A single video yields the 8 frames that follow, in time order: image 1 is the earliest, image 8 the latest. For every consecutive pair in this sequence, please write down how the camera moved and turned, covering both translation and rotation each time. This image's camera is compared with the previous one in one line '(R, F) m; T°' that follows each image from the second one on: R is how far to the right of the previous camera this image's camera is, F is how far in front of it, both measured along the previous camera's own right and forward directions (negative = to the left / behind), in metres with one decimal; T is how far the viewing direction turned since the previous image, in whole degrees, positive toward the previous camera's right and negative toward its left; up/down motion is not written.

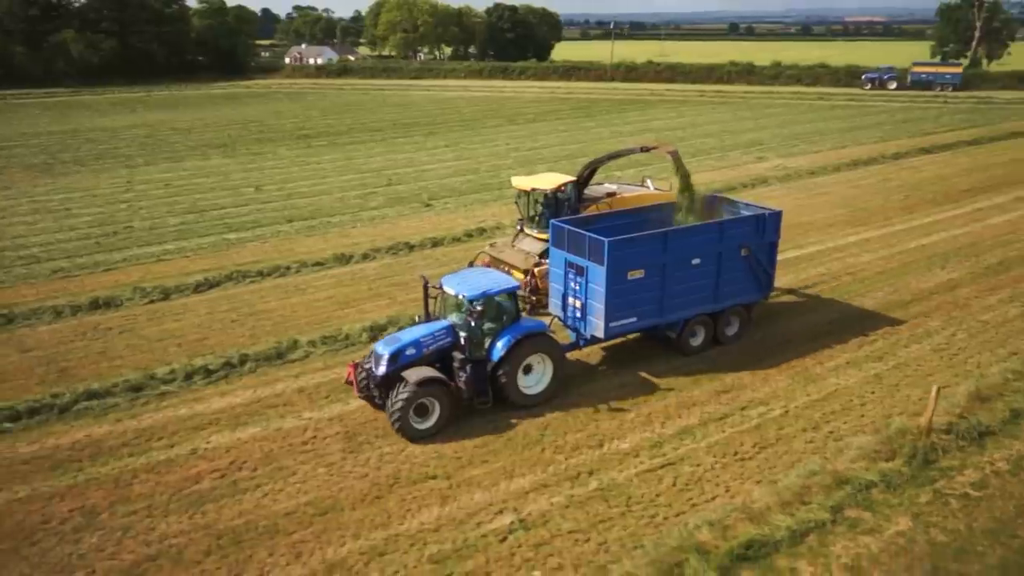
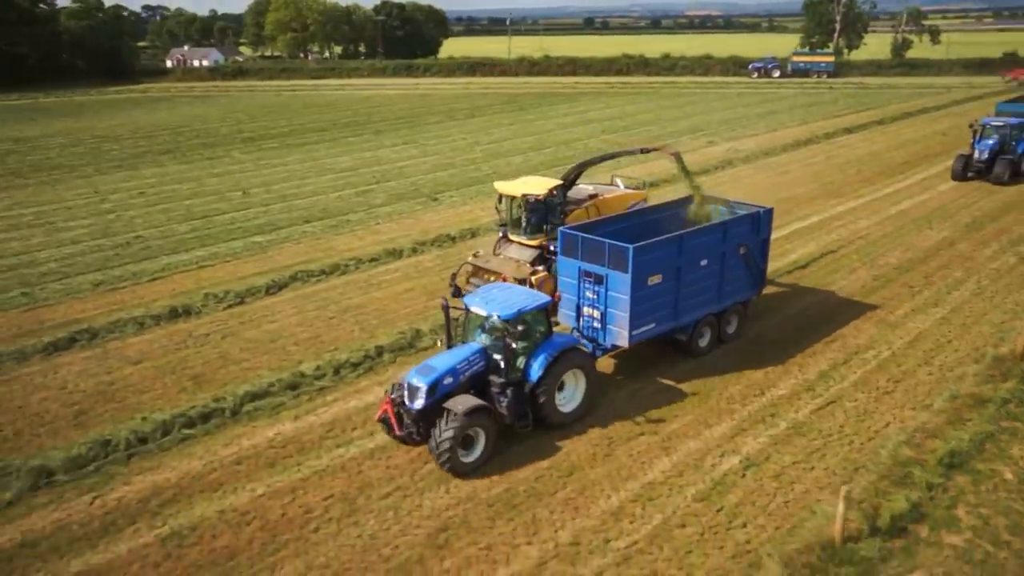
(-4.3, -0.5) m; +10°
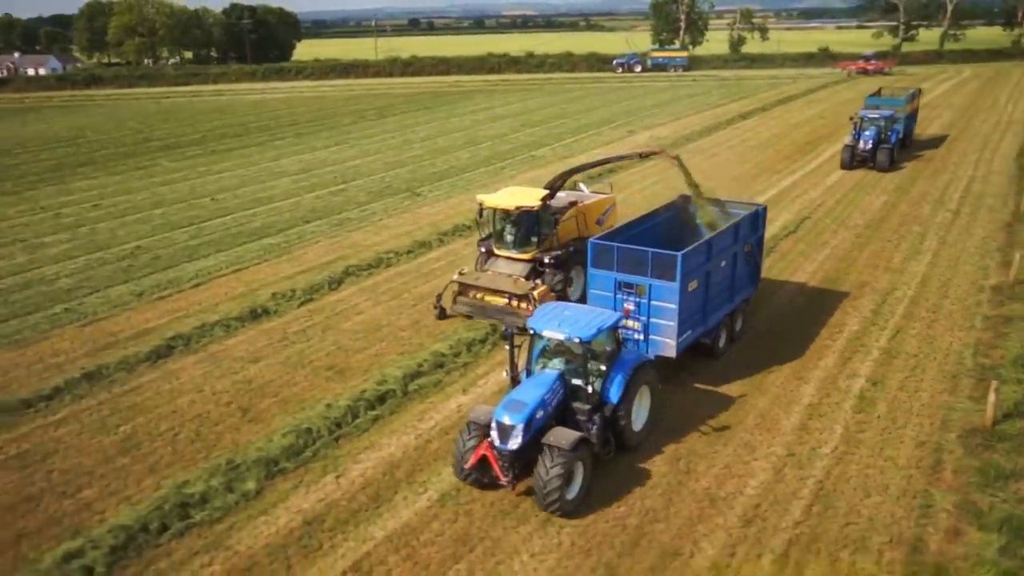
(-4.8, -0.6) m; +12°
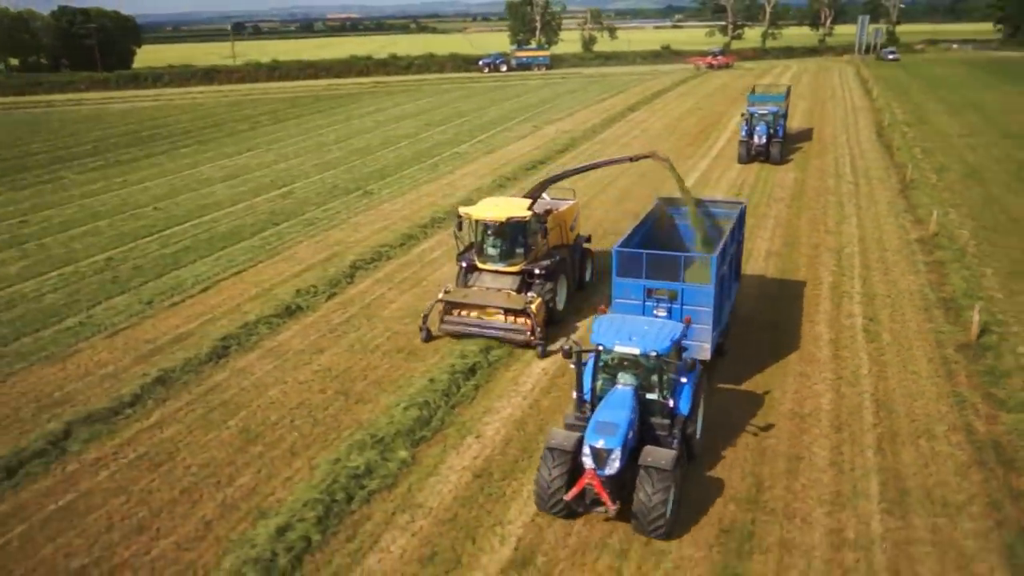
(-3.7, -0.8) m; +12°
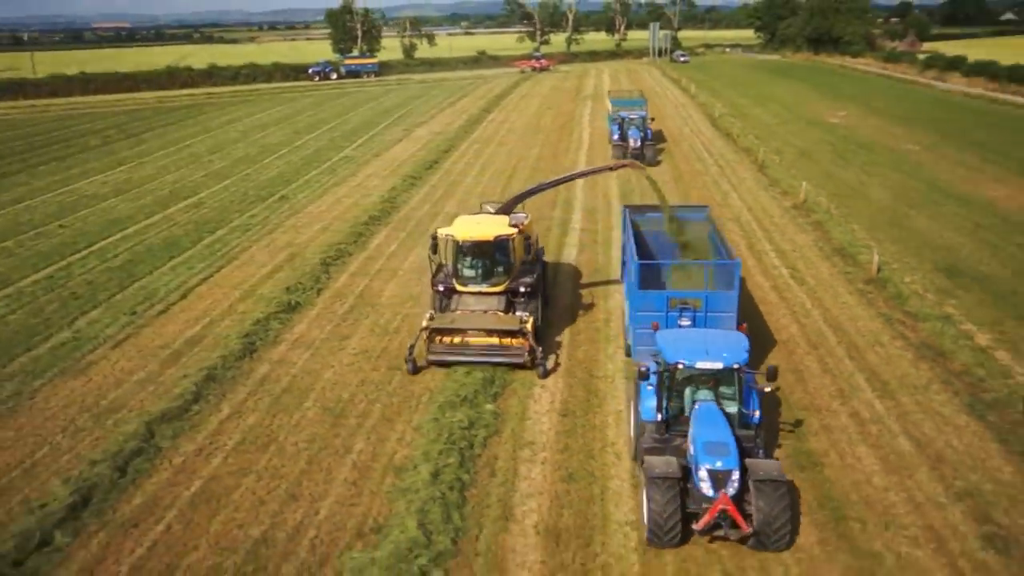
(-3.9, -1.1) m; +15°
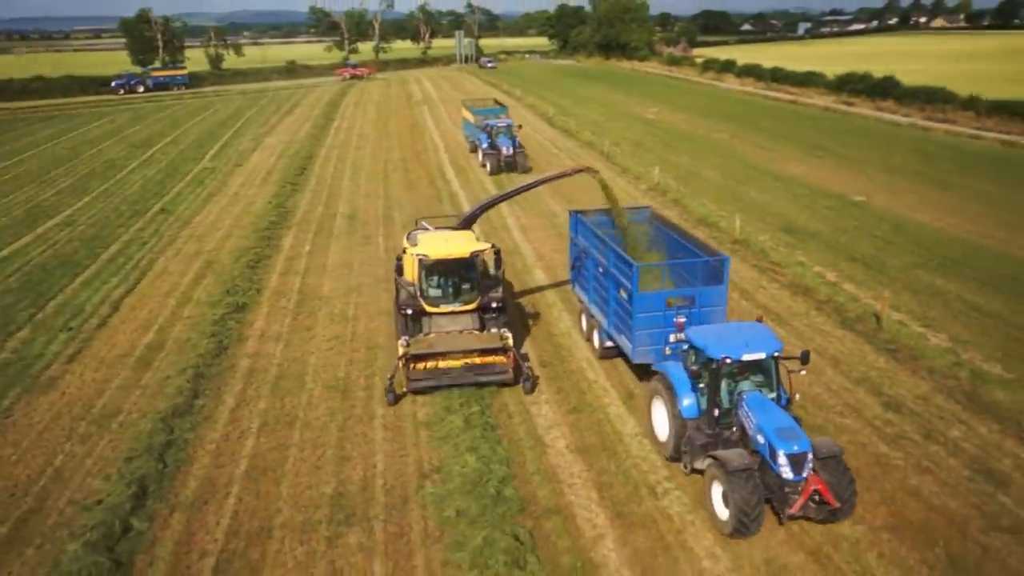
(-3.0, -1.3) m; +15°
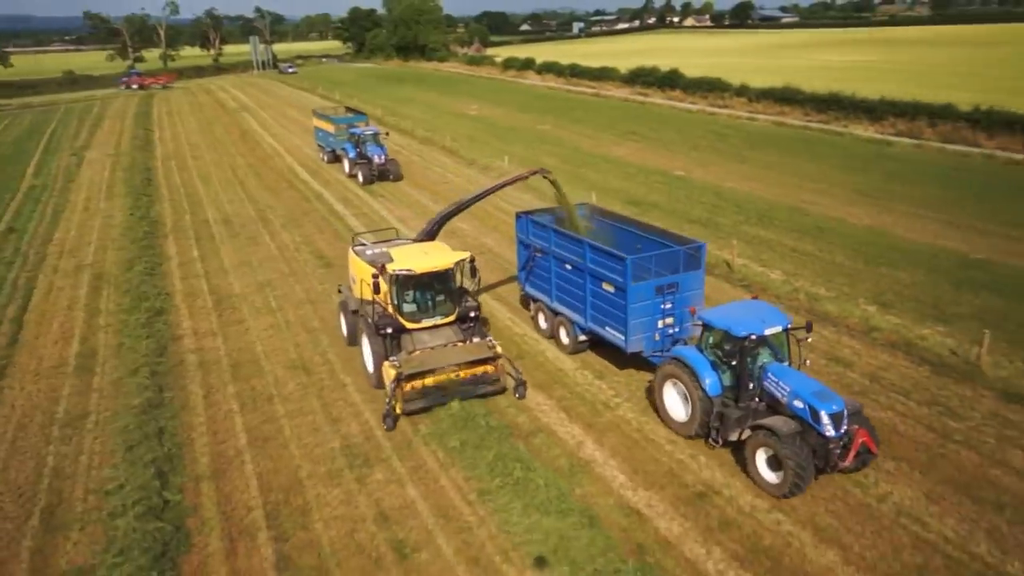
(-2.6, -1.6) m; +15°
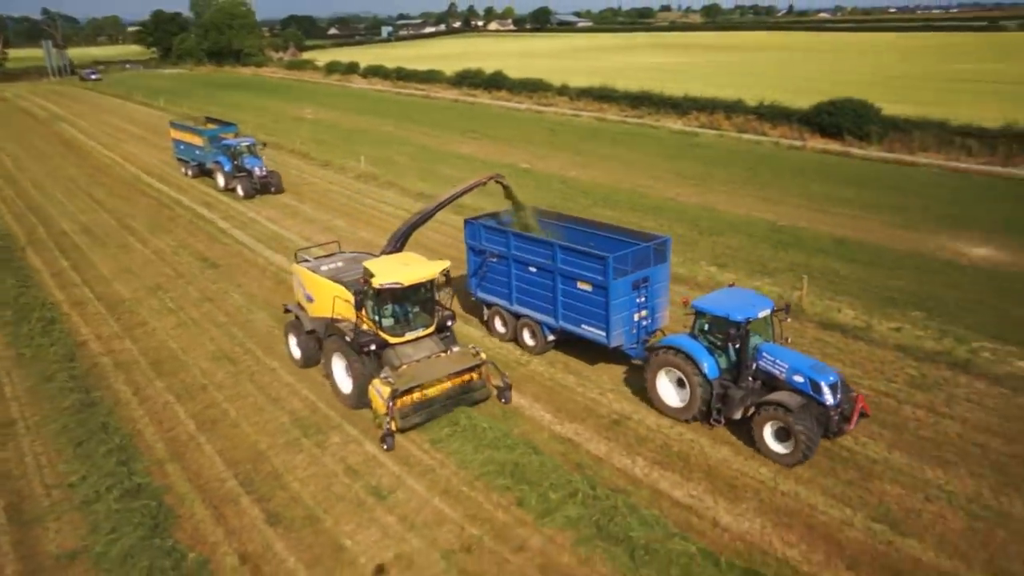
(-1.7, -1.4) m; +13°
